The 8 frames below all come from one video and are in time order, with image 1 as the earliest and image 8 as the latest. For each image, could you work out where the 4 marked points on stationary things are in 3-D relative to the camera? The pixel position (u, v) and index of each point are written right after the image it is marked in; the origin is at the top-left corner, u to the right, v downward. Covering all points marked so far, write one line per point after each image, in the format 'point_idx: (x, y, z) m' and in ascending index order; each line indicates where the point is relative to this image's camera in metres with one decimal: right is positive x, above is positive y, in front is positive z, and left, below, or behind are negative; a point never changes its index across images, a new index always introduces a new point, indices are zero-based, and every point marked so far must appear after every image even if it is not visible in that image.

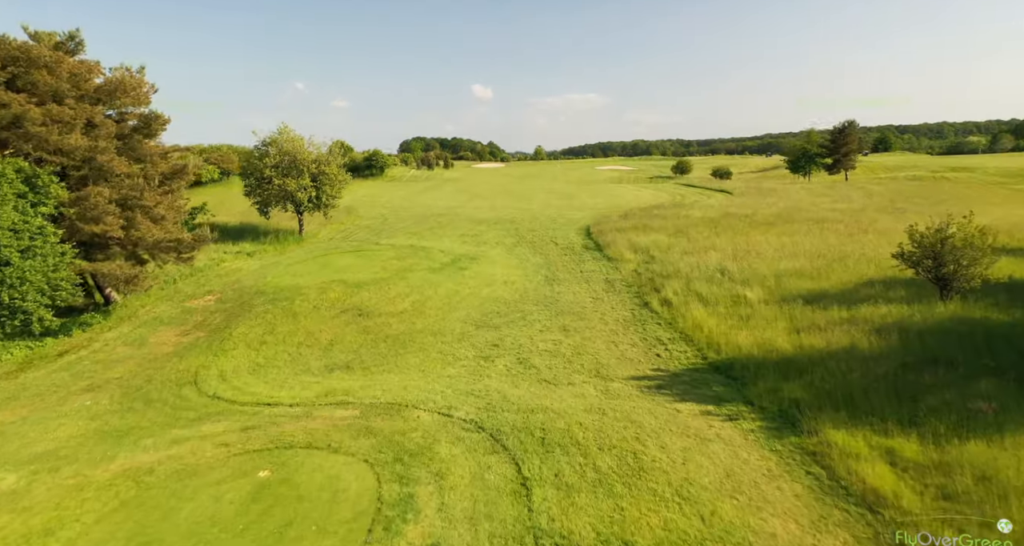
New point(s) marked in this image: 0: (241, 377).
0: (-5.6, -2.2, +10.2) m
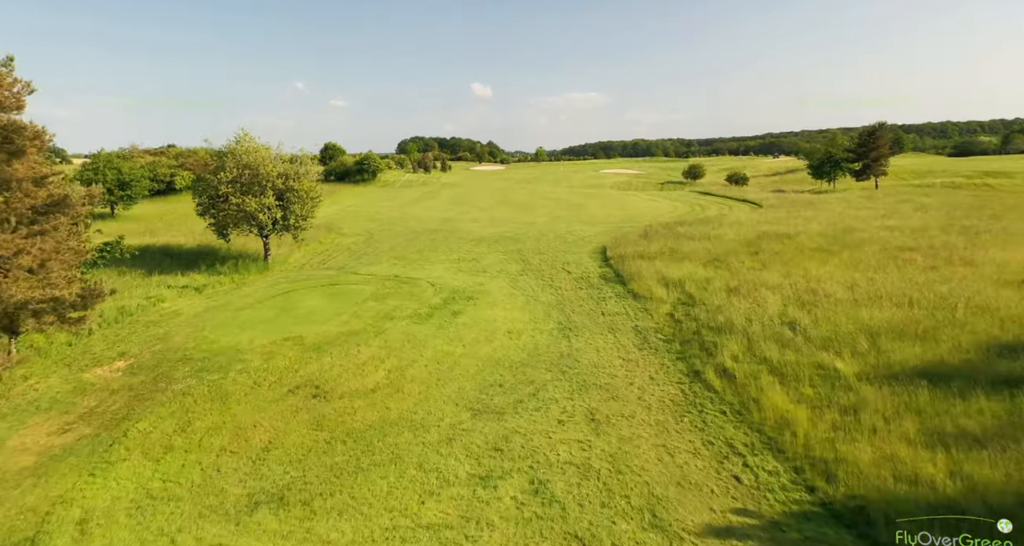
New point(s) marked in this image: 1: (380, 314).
0: (-5.5, -3.5, +6.7) m
1: (-3.7, -1.2, +13.9) m
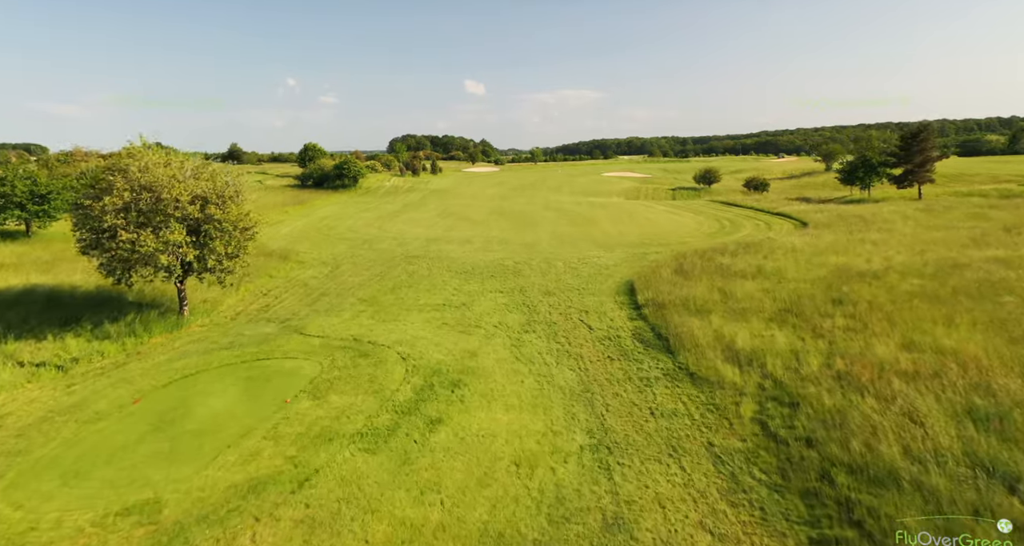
0: (-5.2, -5.2, +1.6) m
1: (-3.6, -2.8, +8.9) m
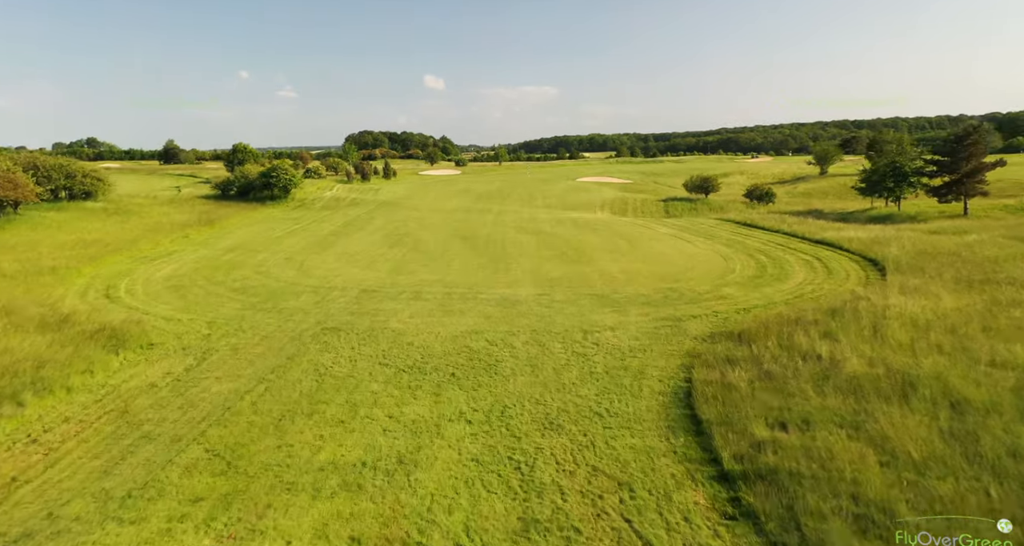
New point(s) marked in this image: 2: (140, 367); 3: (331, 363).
0: (-4.5, -7.9, -6.4) m
1: (-3.4, -5.4, +0.9) m
2: (-9.8, -2.5, +12.8) m
3: (-4.9, -2.3, +13.0) m
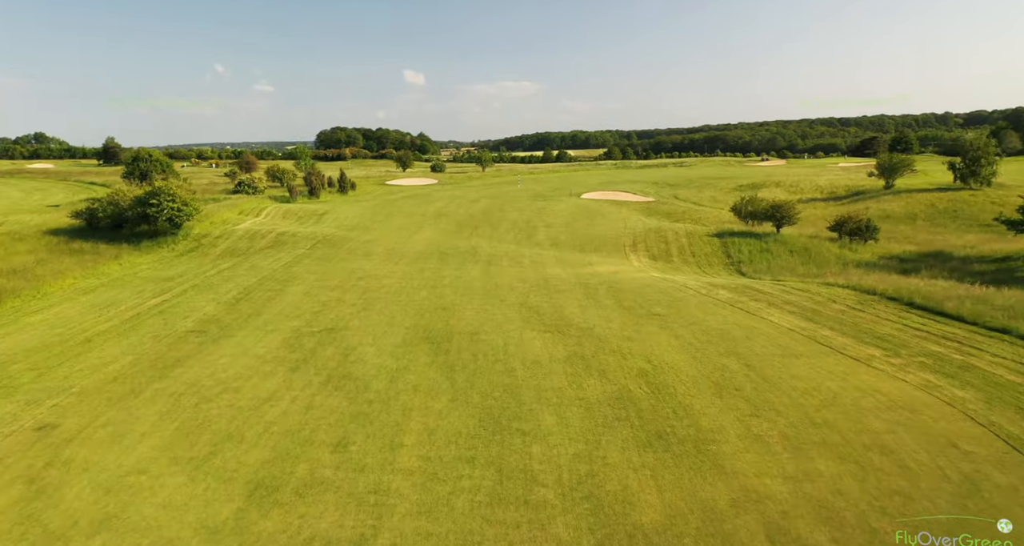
0: (-2.8, -12.4, -19.6) m
1: (-2.0, -9.9, -12.3) m
2: (-8.9, -6.9, -0.7) m
3: (-4.0, -6.7, -0.3) m
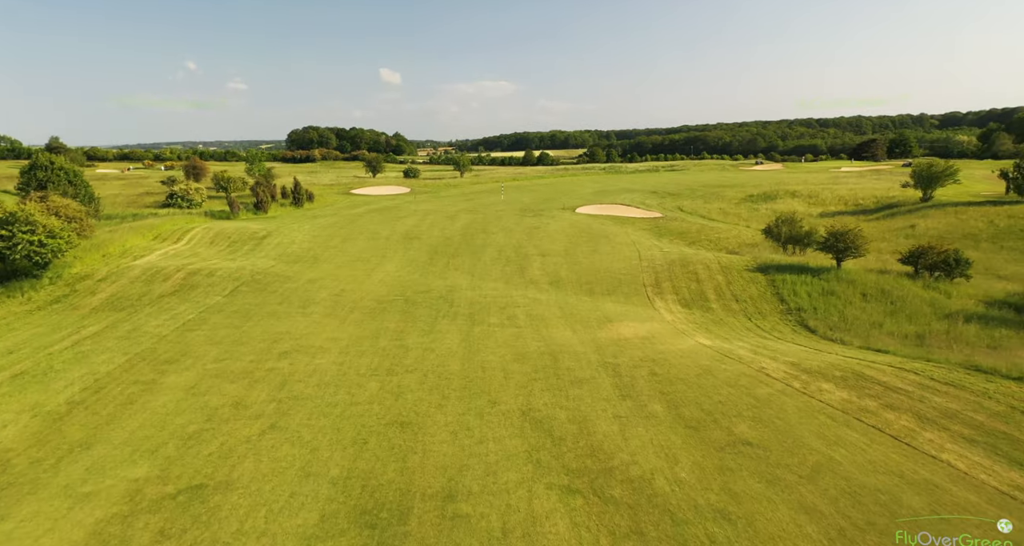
0: (-1.0, -14.9, -27.2) m
1: (-0.6, -12.4, -19.8) m
2: (-8.0, -9.5, -8.6) m
3: (-3.1, -9.2, -7.9) m
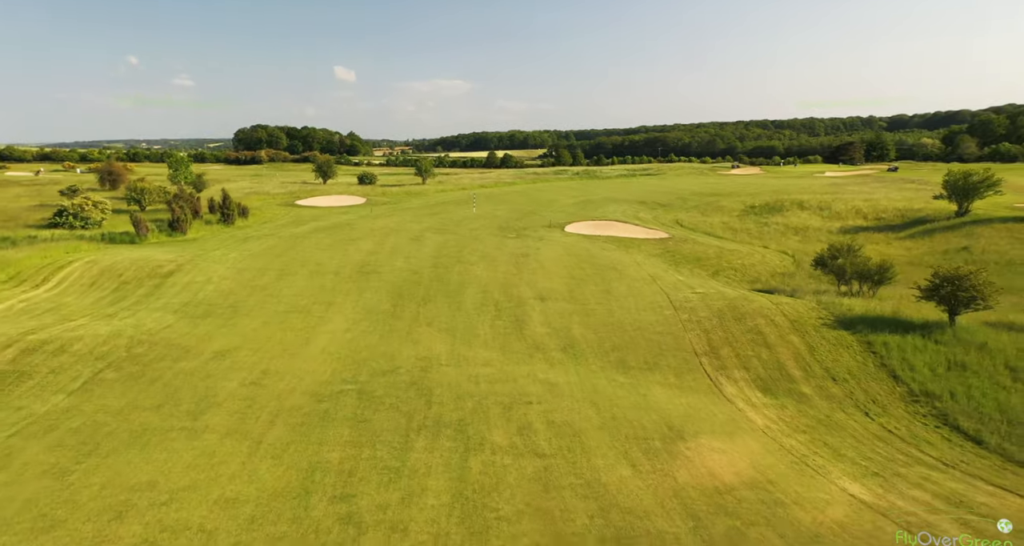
0: (+3.4, -17.3, -34.7) m
1: (+3.2, -14.8, -27.3) m
2: (-5.1, -12.1, -16.6) m
3: (-0.3, -11.7, -15.6) m
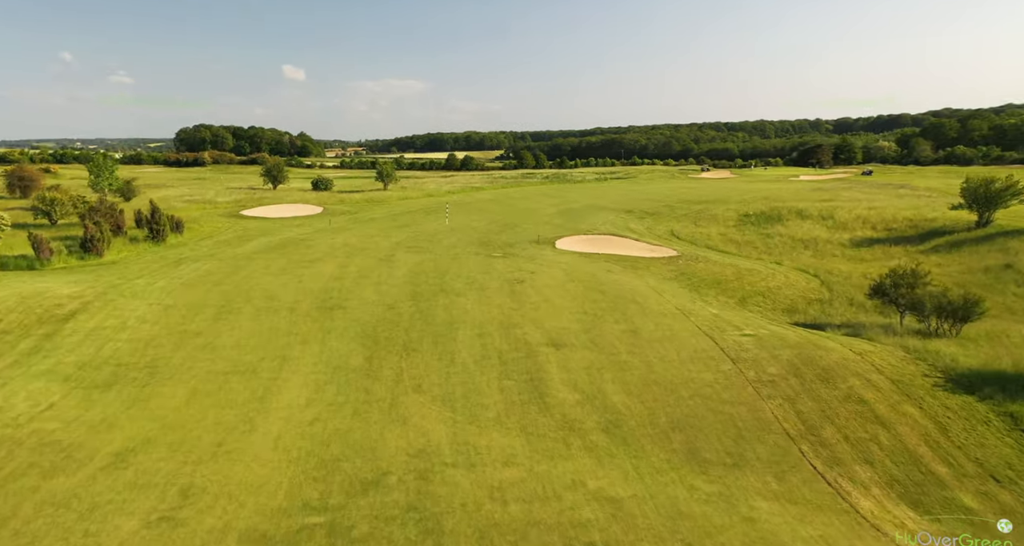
0: (+8.9, -18.8, -39.4) m
1: (+8.1, -16.3, -32.1) m
2: (-1.1, -13.8, -22.2) m
3: (+3.6, -13.3, -20.7) m
